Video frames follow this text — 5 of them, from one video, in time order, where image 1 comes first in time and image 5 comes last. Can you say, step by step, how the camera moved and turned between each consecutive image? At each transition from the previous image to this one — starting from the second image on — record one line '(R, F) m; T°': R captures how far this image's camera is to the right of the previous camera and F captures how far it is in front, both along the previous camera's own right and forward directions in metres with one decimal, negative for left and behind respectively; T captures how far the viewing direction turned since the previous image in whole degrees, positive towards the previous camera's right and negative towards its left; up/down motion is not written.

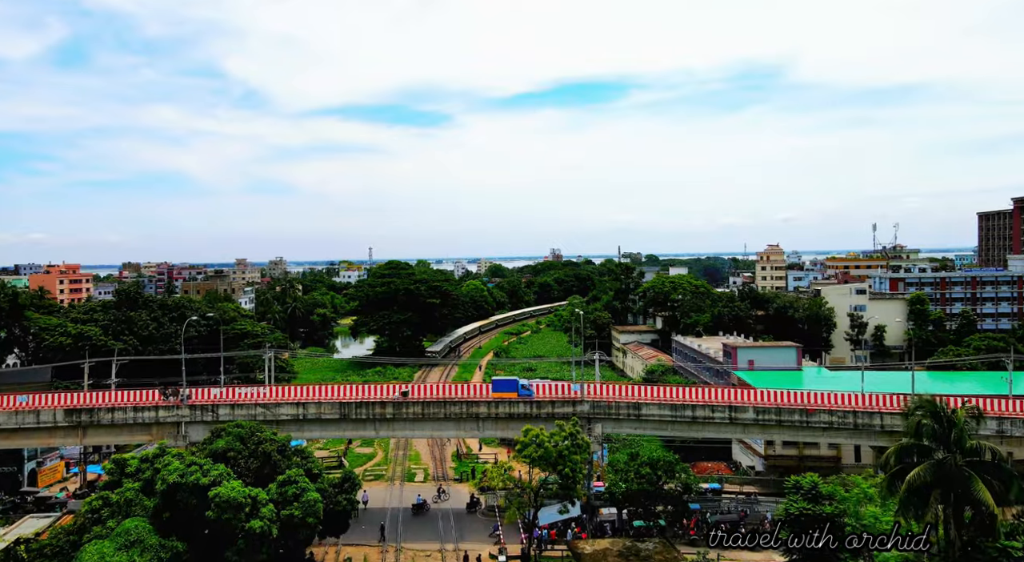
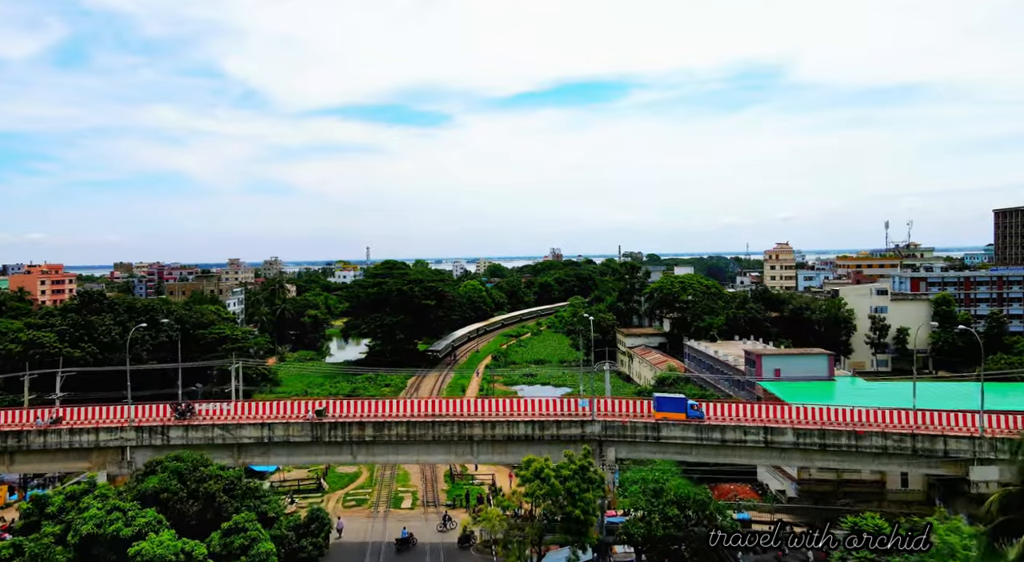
(0.0, +4.1) m; 0°
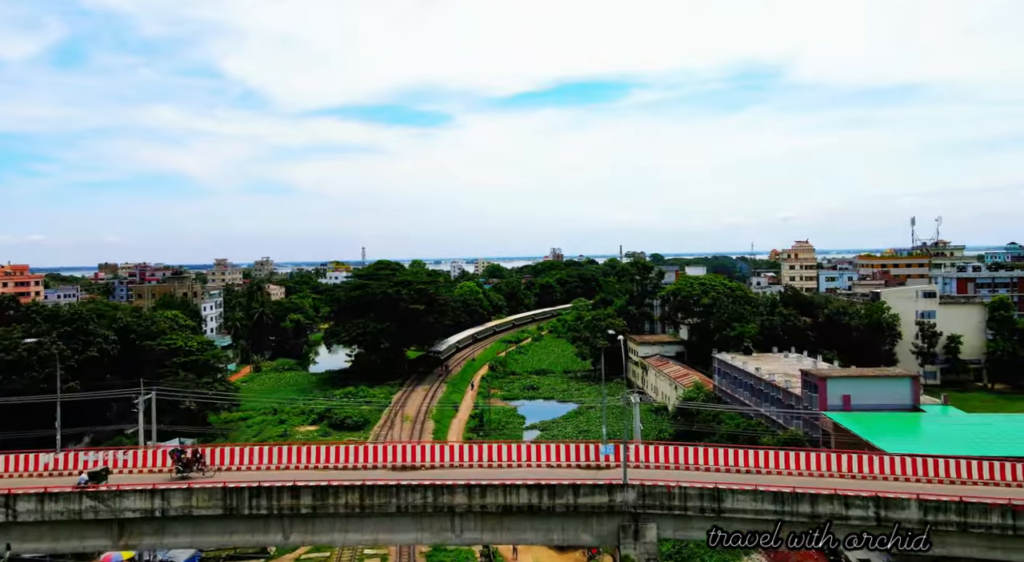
(+0.1, +7.6) m; 0°
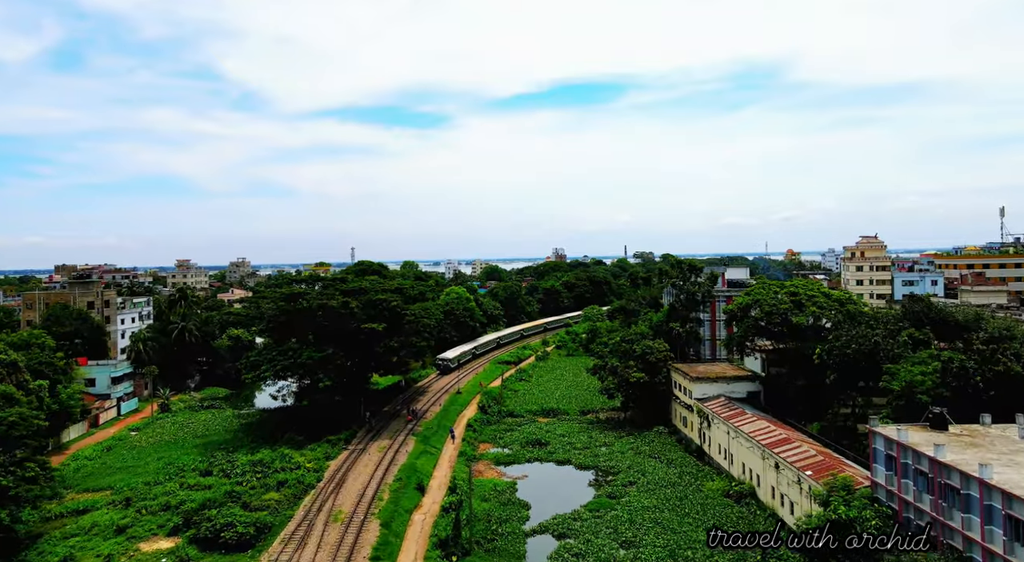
(+0.2, +19.4) m; 0°
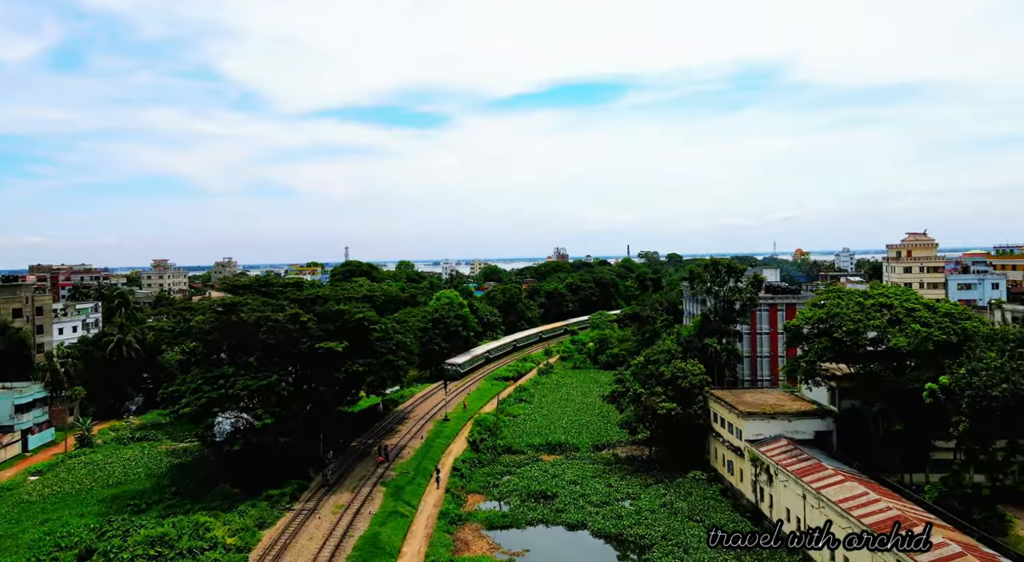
(+0.2, +9.9) m; 0°
